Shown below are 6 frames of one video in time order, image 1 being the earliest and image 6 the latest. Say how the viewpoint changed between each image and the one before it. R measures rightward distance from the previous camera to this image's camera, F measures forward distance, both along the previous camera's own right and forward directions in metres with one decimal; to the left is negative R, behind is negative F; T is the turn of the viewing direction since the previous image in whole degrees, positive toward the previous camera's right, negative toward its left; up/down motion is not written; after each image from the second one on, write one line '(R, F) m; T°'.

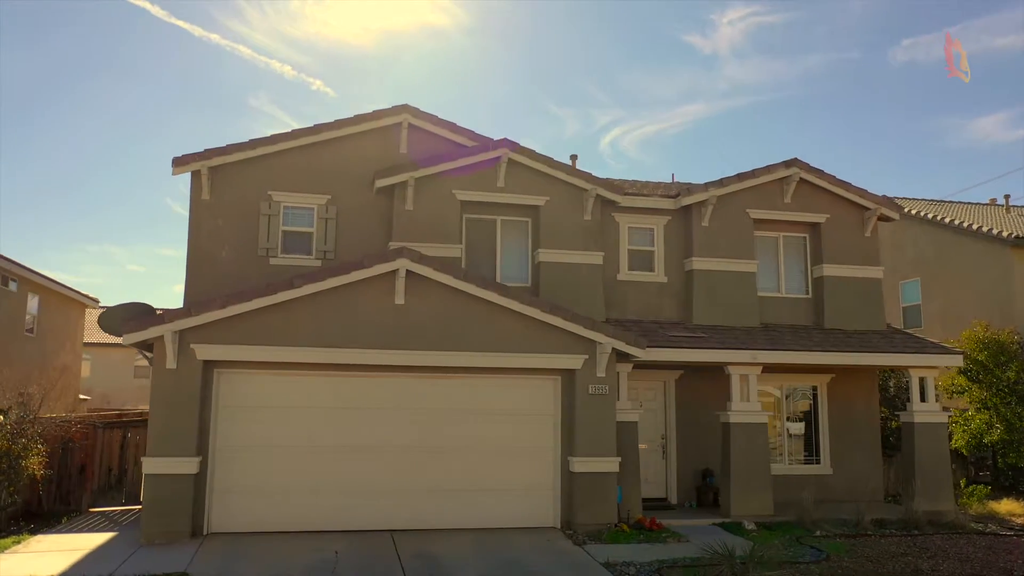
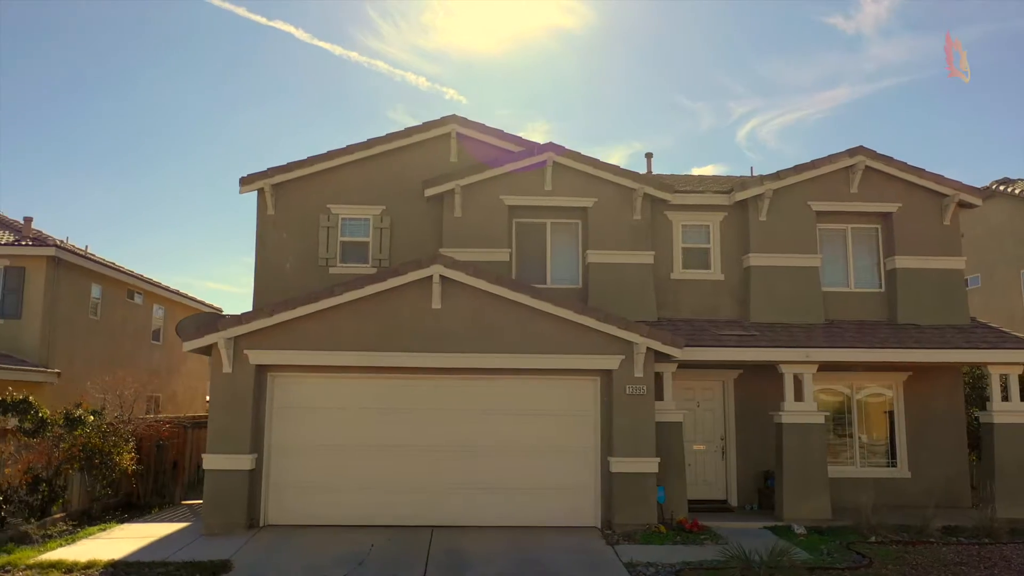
(+1.3, -0.1) m; -9°
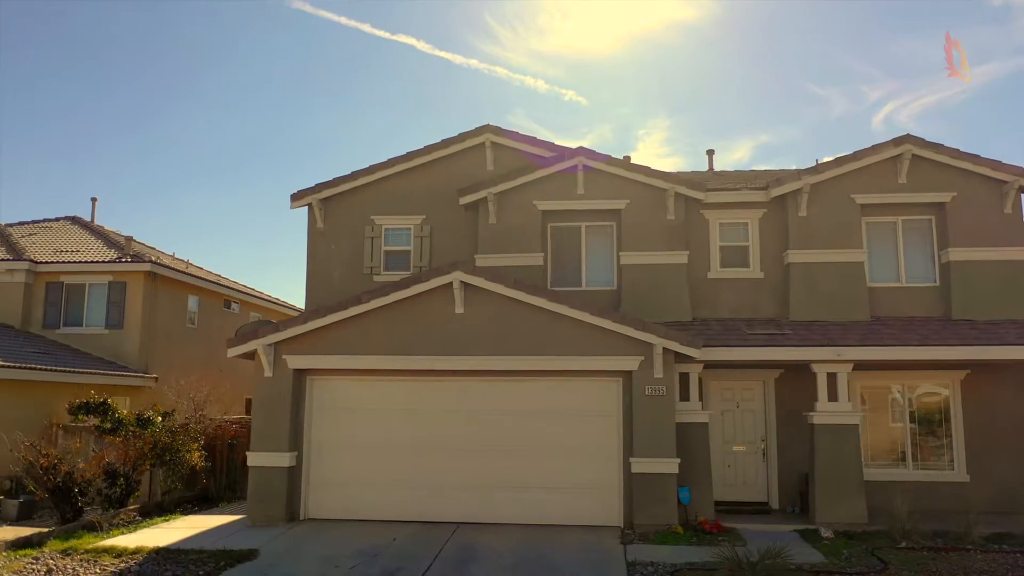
(+1.4, -0.2) m; -8°
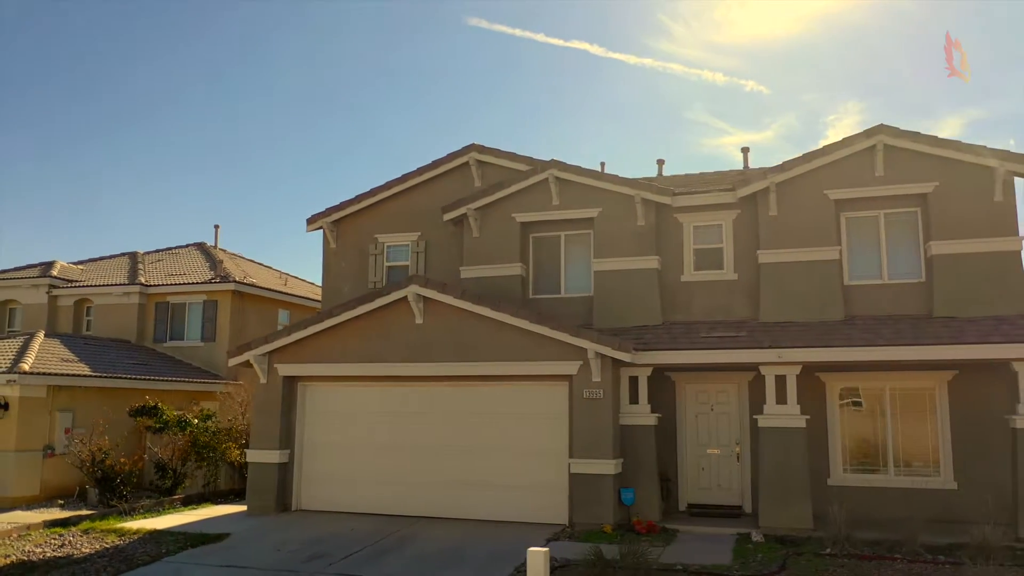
(+3.5, -0.4) m; -12°
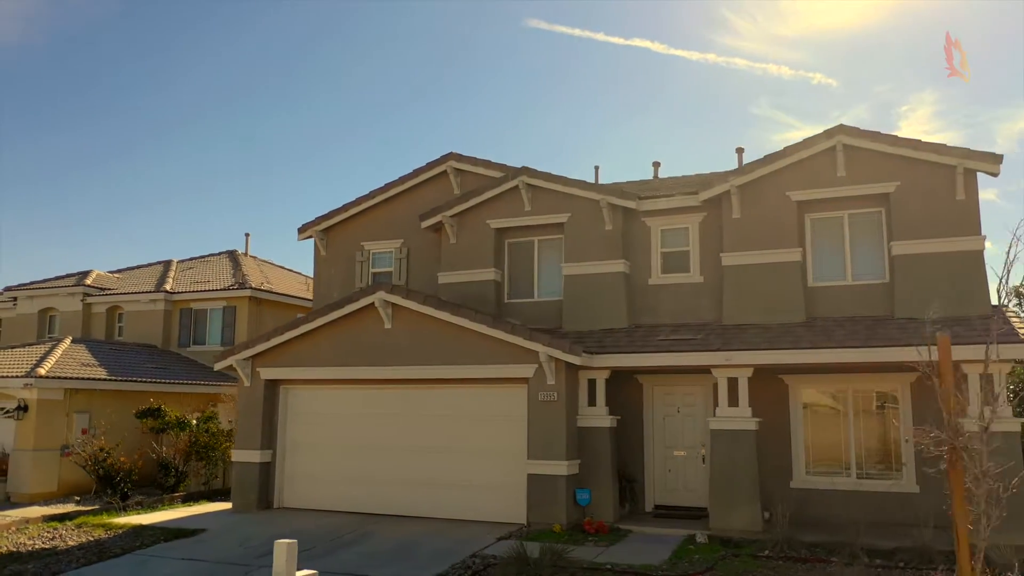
(+1.6, -0.3) m; -4°
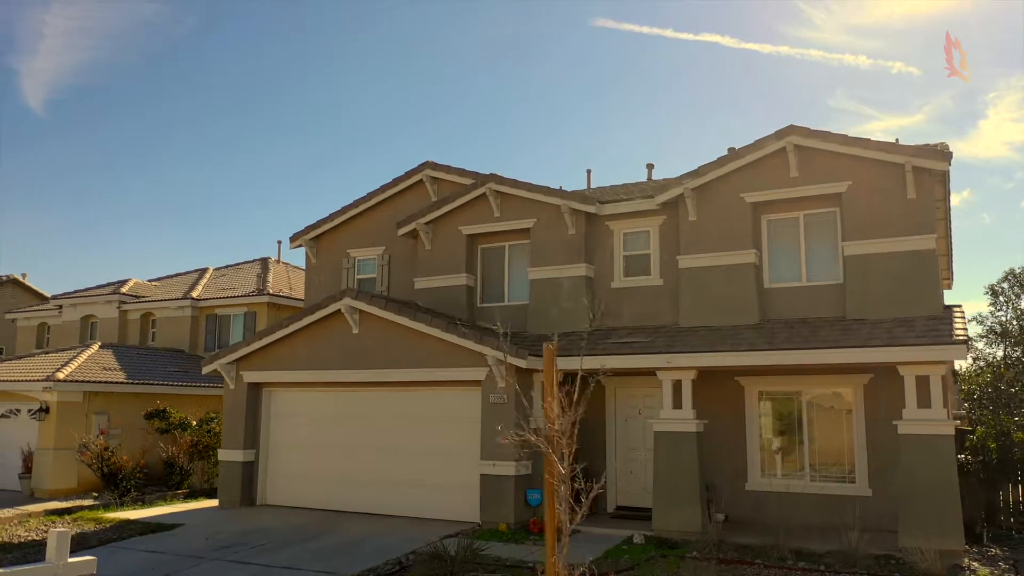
(+1.8, -0.3) m; -5°
